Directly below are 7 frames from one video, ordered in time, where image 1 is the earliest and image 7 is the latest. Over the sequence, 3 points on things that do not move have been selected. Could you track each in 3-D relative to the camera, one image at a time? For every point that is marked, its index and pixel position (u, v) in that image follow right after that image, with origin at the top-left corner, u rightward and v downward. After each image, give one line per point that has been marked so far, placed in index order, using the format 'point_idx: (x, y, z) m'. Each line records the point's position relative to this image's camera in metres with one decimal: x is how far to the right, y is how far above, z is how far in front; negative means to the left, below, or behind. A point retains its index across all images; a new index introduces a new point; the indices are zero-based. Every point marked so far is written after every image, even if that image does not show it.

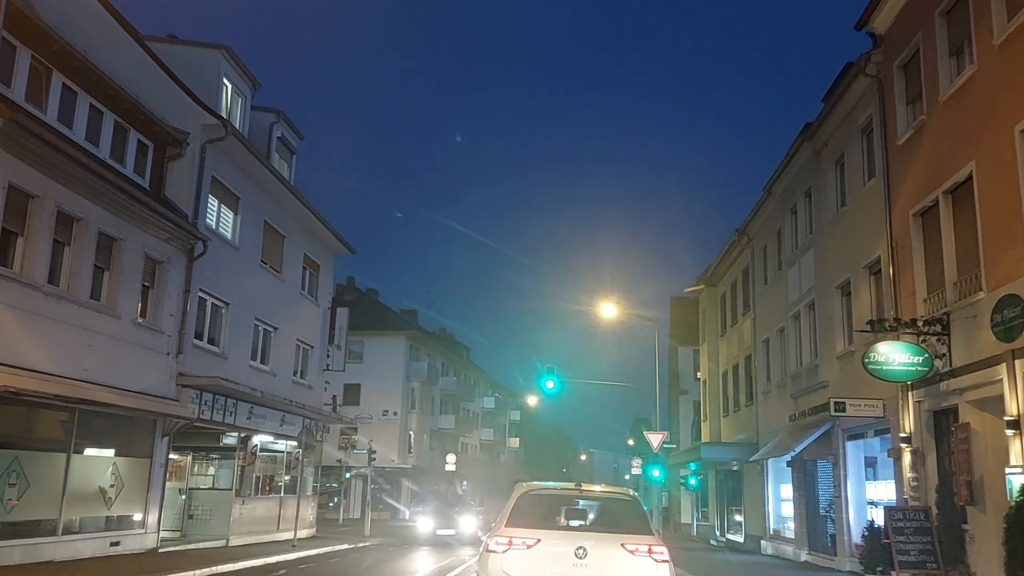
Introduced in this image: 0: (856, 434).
0: (+7.8, -3.3, +18.8) m
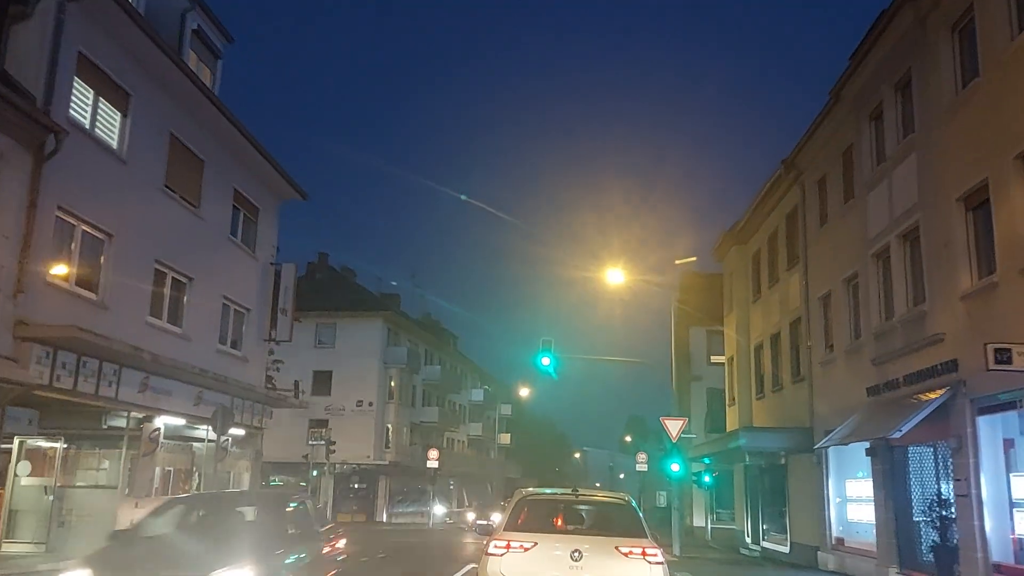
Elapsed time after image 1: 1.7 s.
0: (+7.5, -1.8, +12.9) m
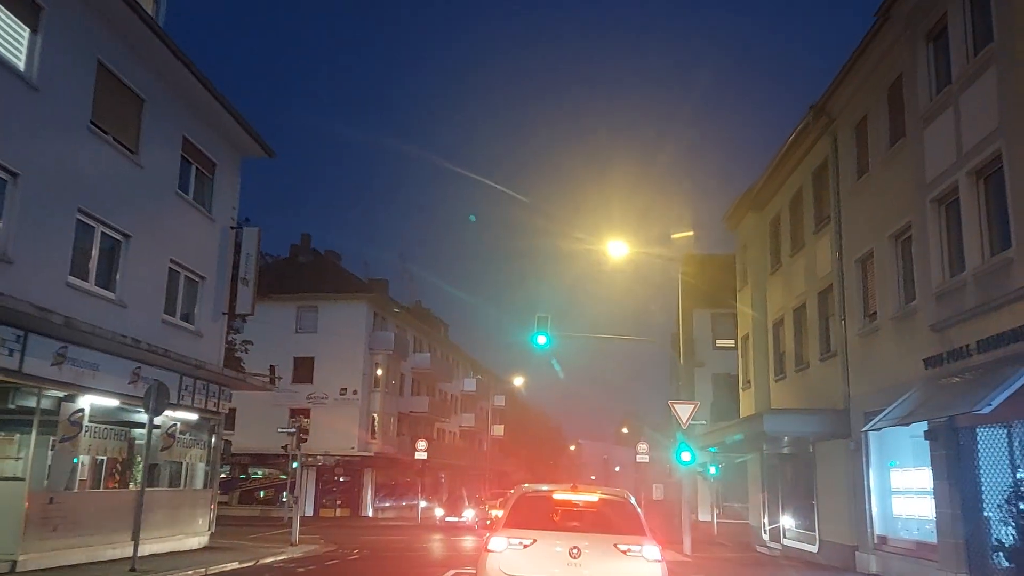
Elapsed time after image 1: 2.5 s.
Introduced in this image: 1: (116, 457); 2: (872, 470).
0: (+7.4, -1.0, +10.1) m
1: (-8.1, -3.5, +17.0) m
2: (+7.6, -3.9, +17.7) m
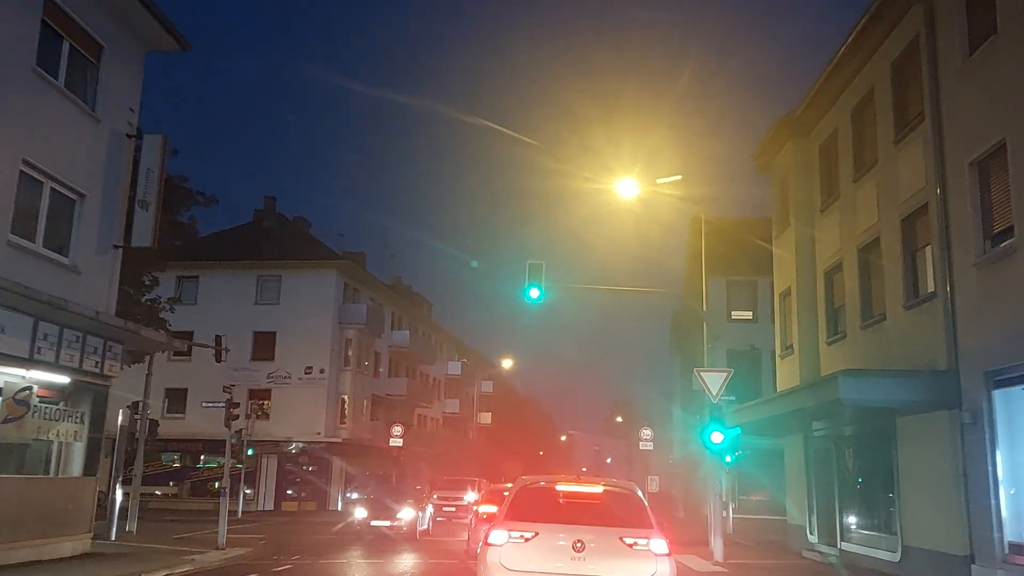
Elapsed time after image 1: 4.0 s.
0: (+7.2, +0.3, +5.1) m
1: (-8.3, -2.0, +11.8) m
2: (+7.3, -2.5, +12.7) m
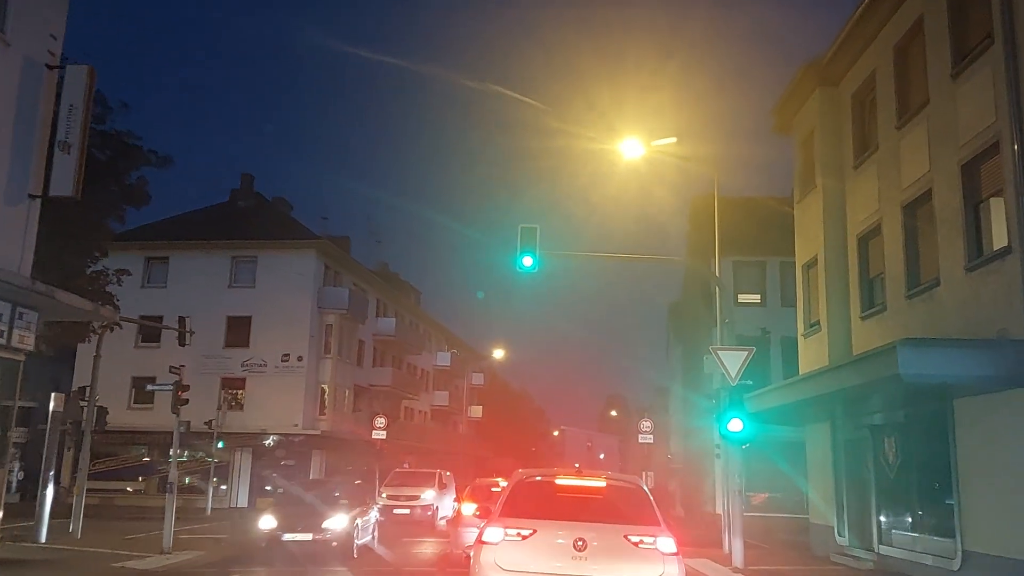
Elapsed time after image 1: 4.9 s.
0: (+7.1, +0.9, +2.7) m
1: (-8.5, -1.3, +9.3) m
2: (+7.2, -1.8, +10.3) m
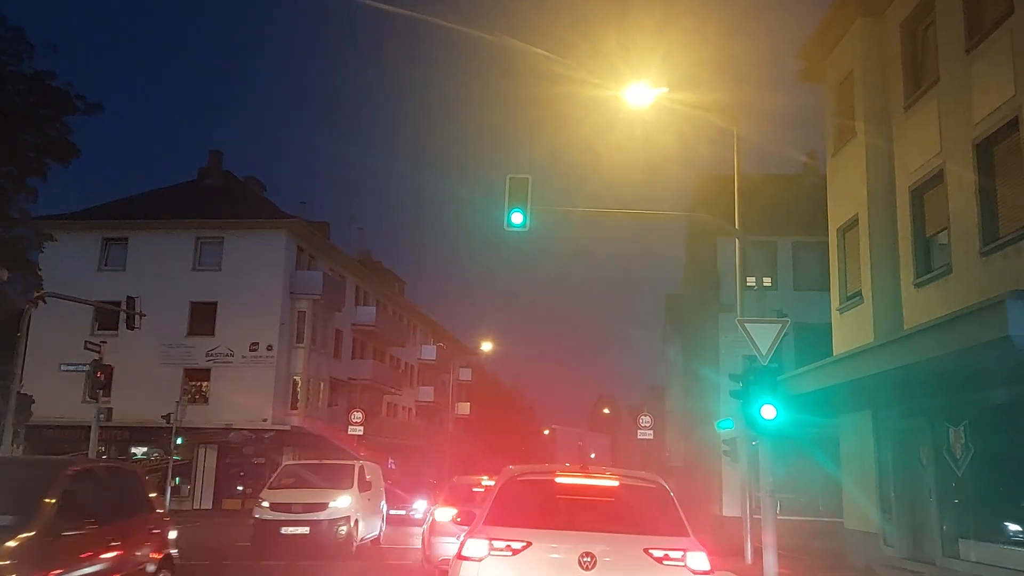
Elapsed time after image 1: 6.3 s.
0: (+7.1, +1.6, -0.1) m
1: (-8.6, -0.6, +6.3) m
2: (+7.0, -1.2, +7.5) m
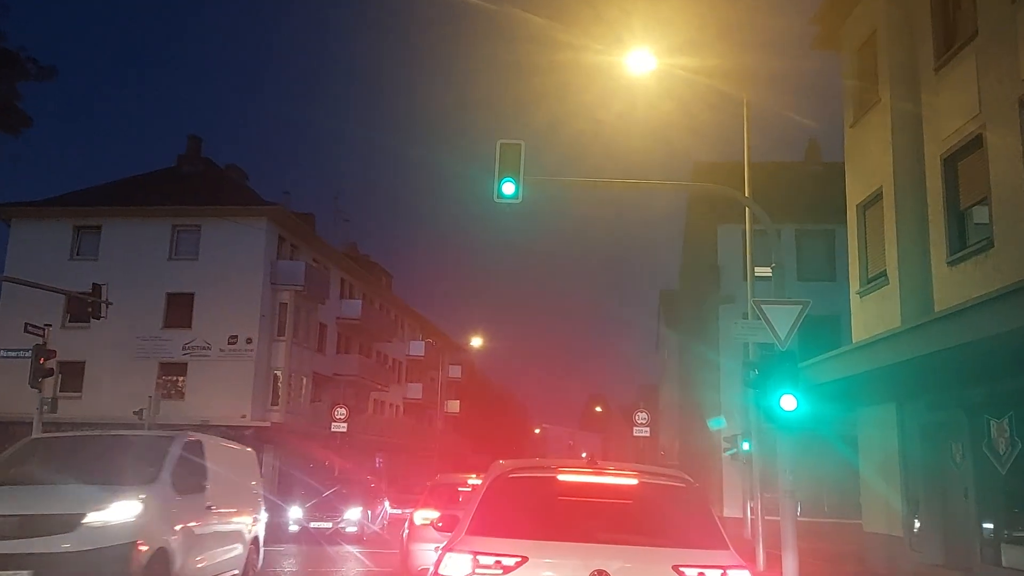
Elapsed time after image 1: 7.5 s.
0: (+7.1, +1.9, -1.4) m
1: (-8.7, -0.3, +4.8) m
2: (+7.0, -0.8, +6.1) m
